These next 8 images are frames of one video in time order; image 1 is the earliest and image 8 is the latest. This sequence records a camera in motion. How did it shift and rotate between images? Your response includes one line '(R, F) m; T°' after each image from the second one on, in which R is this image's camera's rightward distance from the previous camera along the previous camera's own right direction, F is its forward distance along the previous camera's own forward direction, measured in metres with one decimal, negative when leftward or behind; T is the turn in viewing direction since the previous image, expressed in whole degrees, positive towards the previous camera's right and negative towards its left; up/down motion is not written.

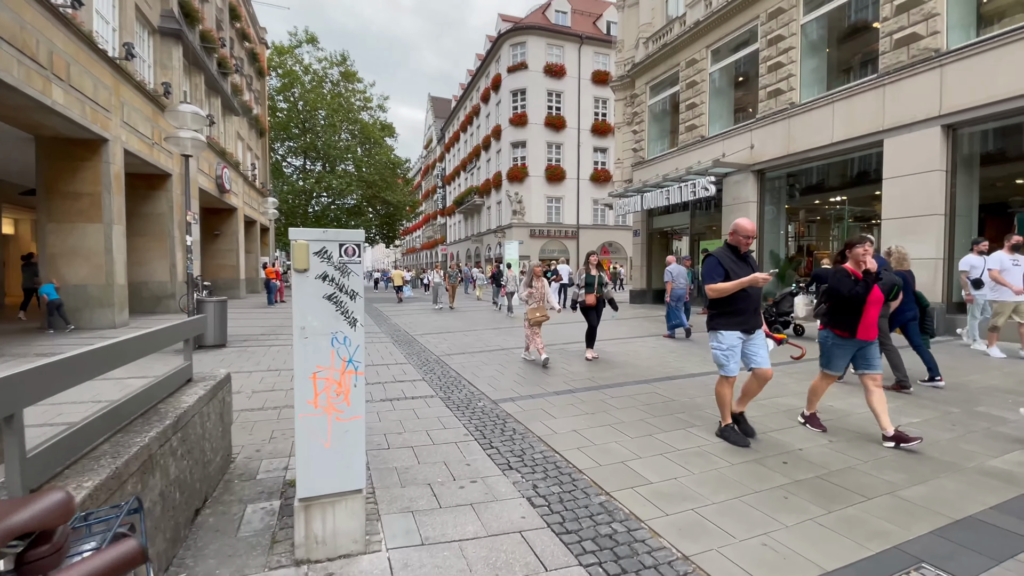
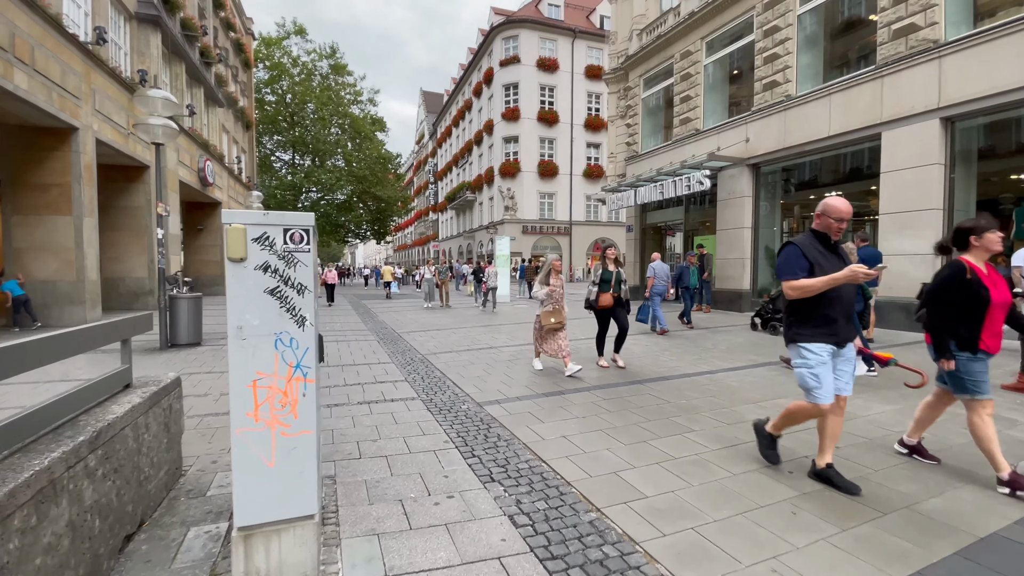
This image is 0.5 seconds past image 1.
(+0.1, +0.3) m; +1°
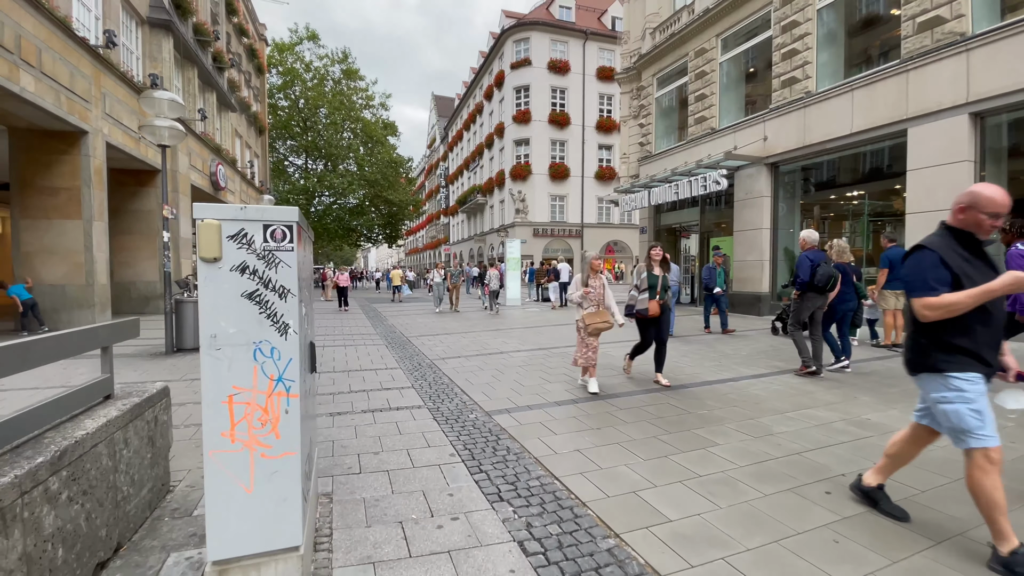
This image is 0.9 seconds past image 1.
(0.0, +0.3) m; -1°
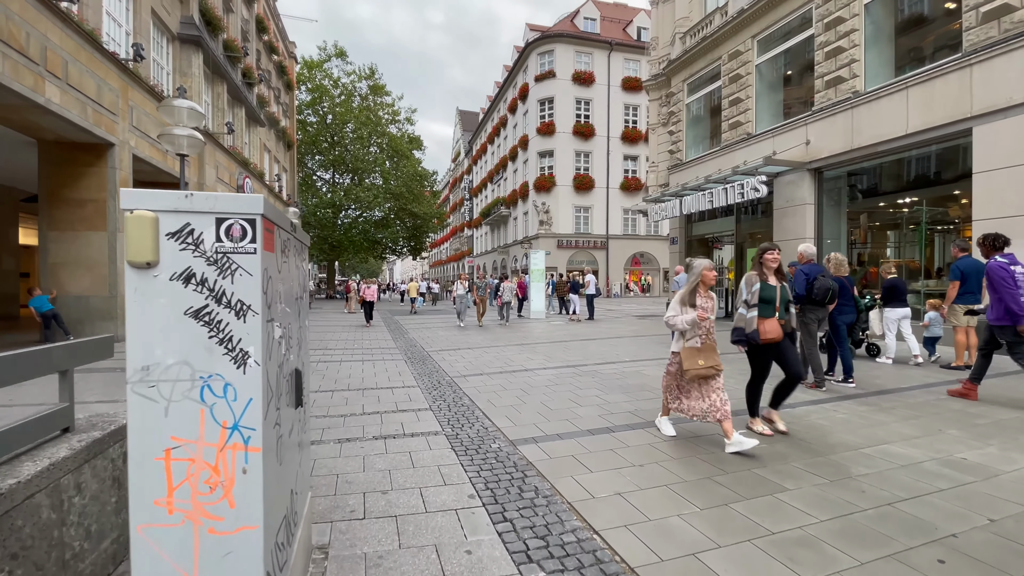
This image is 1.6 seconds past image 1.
(0.0, +0.5) m; -3°
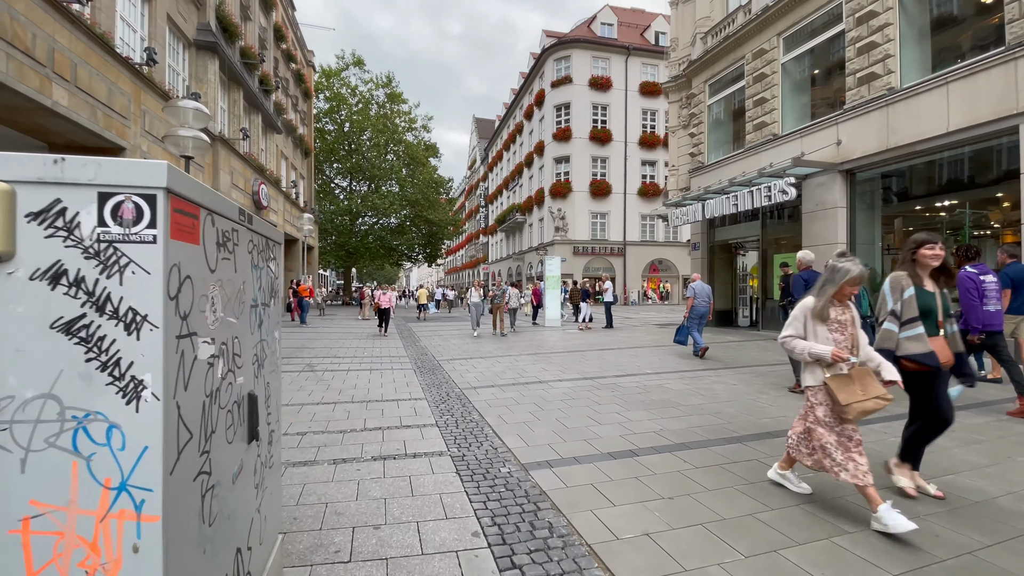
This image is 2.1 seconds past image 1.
(0.0, +0.4) m; -2°
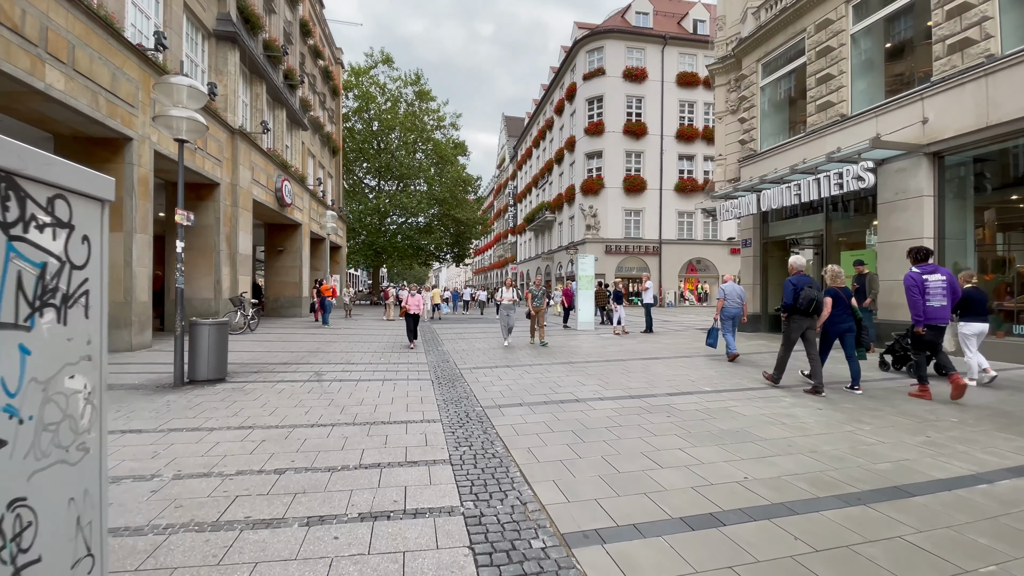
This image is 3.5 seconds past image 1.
(0.0, +1.1) m; -4°
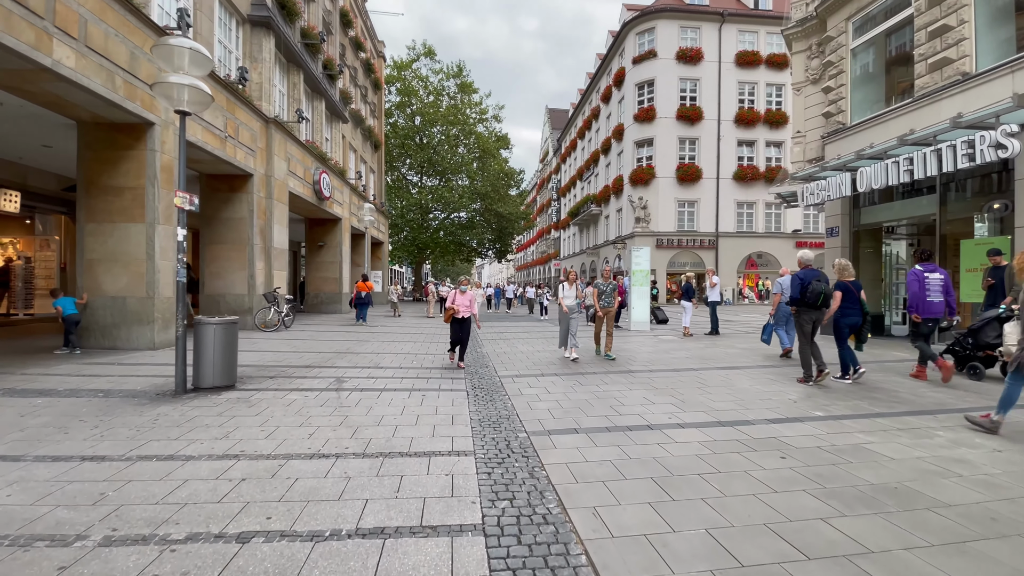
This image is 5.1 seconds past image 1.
(-0.1, +1.3) m; -5°
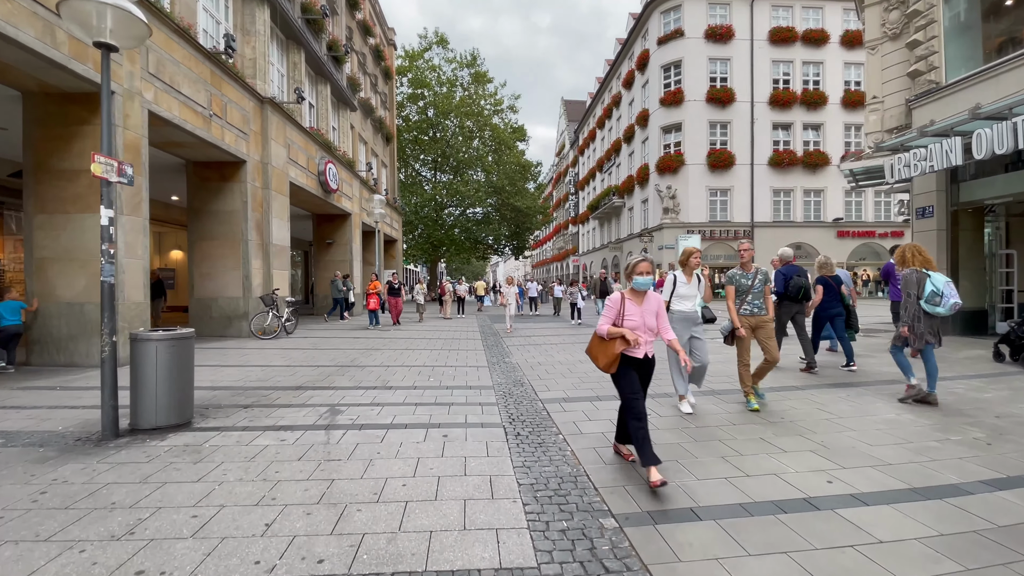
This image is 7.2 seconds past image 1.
(-0.4, +1.8) m; -2°
